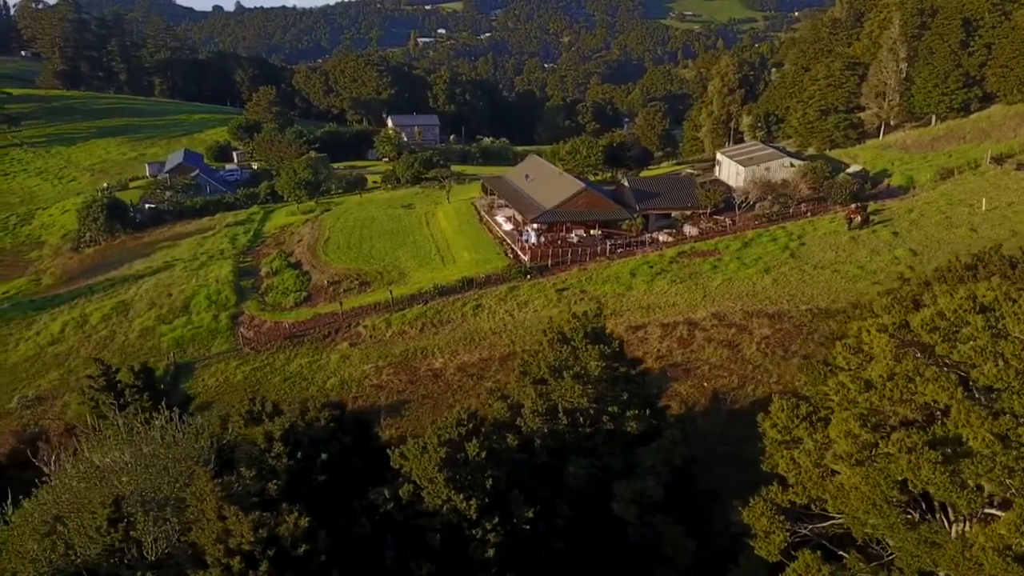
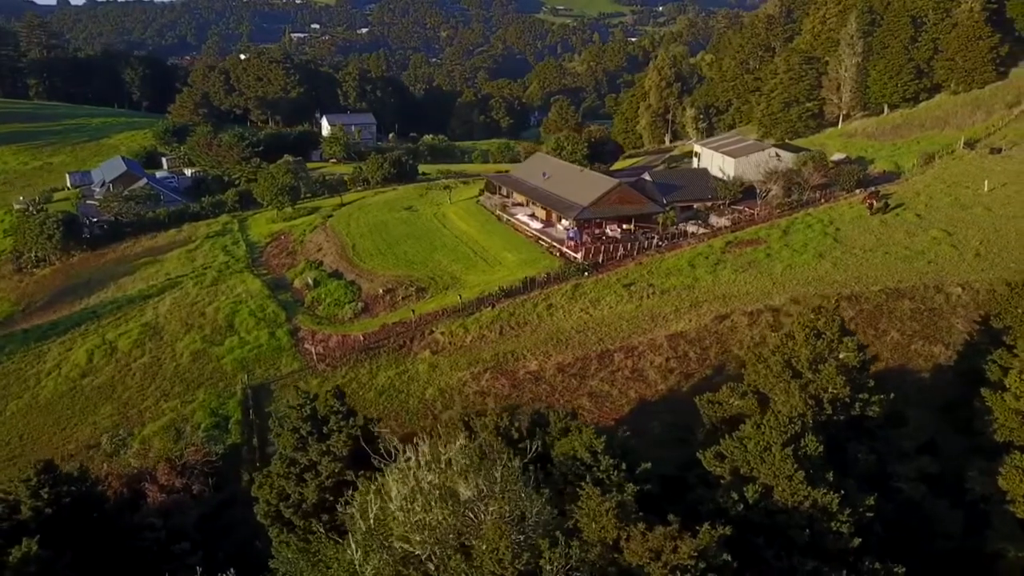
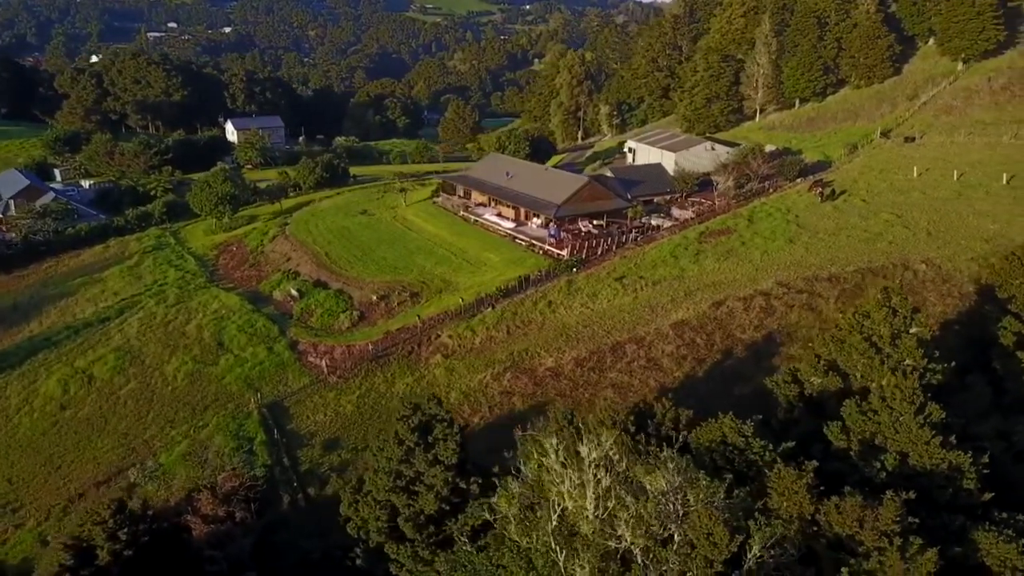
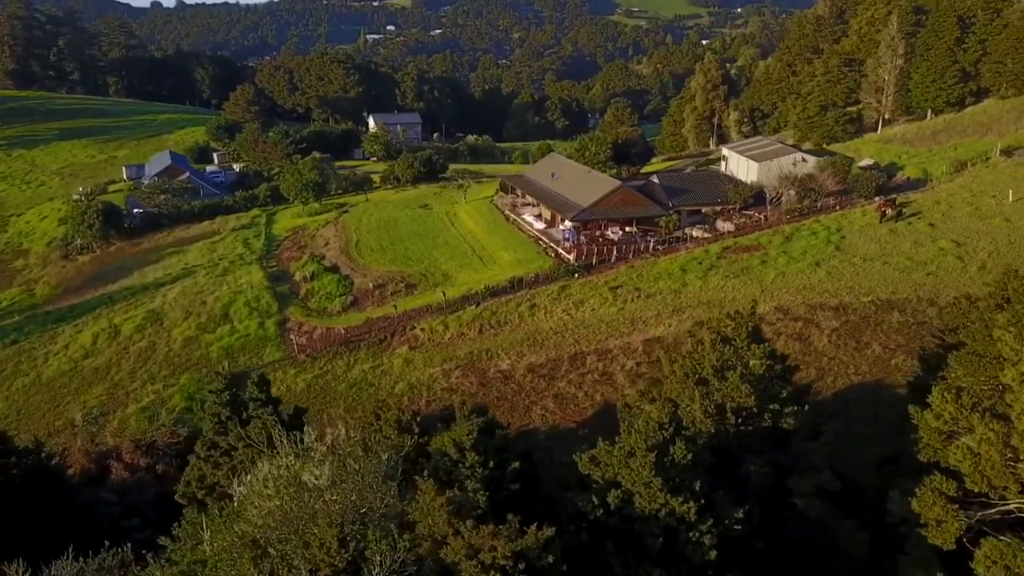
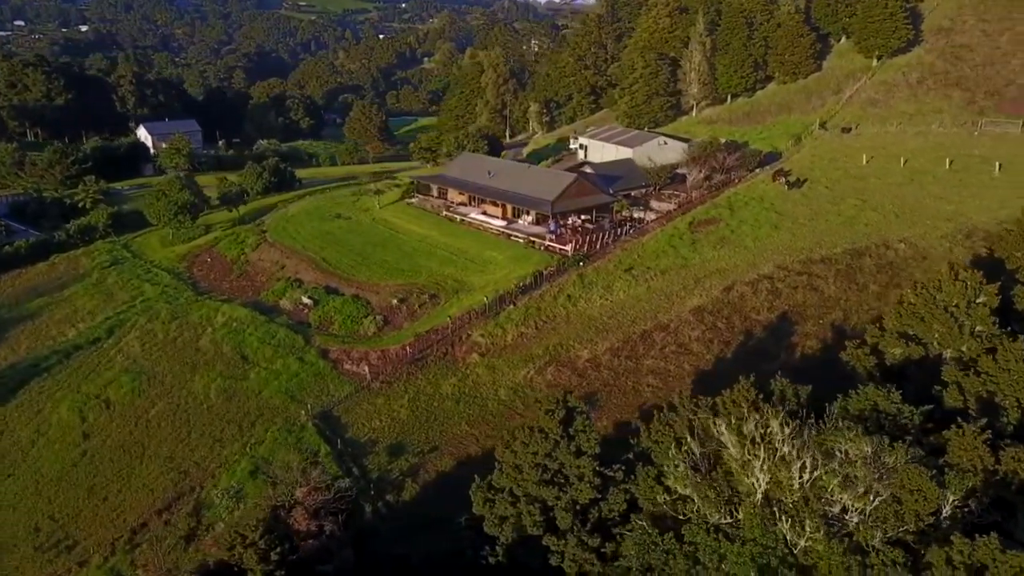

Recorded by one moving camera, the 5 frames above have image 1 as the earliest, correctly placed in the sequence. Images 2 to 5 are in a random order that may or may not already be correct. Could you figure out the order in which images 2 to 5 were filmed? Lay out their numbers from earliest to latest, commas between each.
4, 2, 3, 5
